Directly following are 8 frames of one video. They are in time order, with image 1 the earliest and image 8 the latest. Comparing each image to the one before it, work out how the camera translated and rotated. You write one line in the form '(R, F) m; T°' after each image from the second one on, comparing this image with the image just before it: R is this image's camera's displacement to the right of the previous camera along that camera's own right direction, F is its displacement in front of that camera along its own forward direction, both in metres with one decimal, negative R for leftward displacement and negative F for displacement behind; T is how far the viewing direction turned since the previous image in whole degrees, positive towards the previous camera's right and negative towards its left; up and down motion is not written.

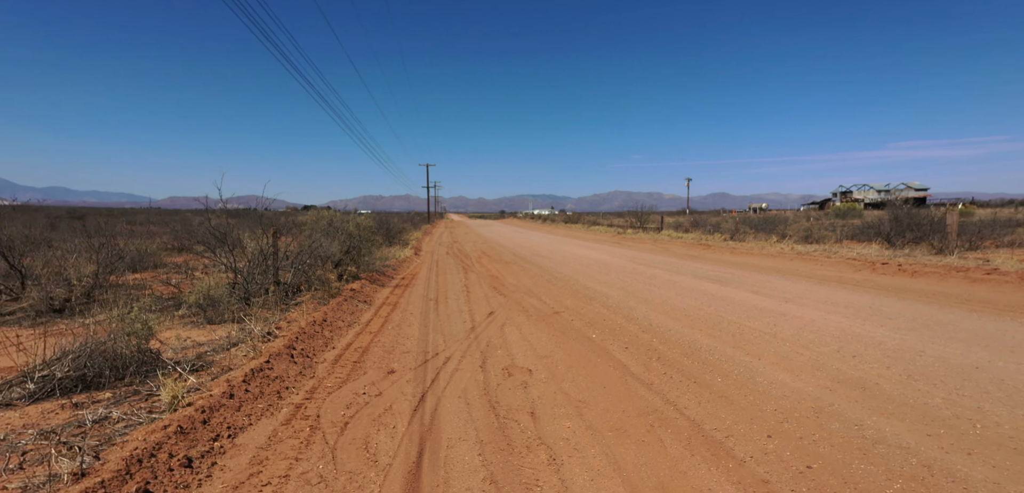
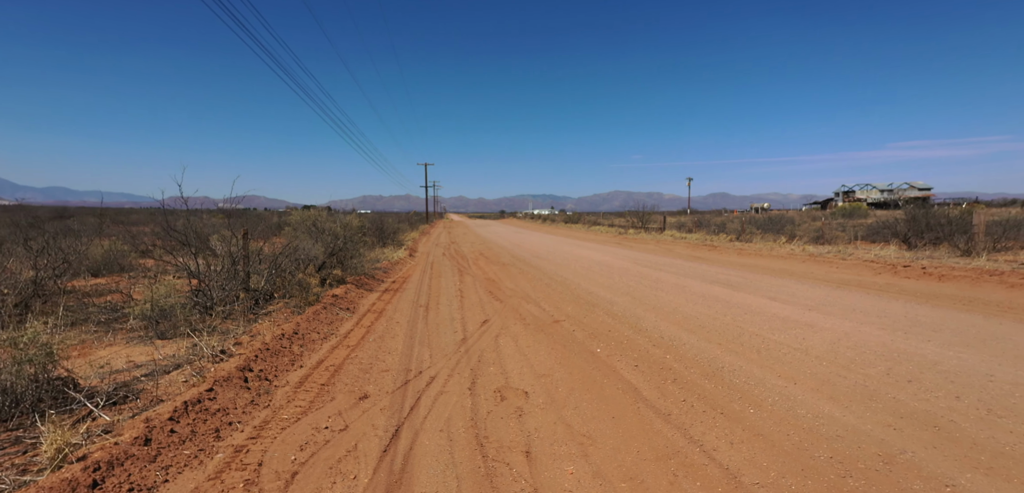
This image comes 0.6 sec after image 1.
(+0.1, +0.7) m; 0°
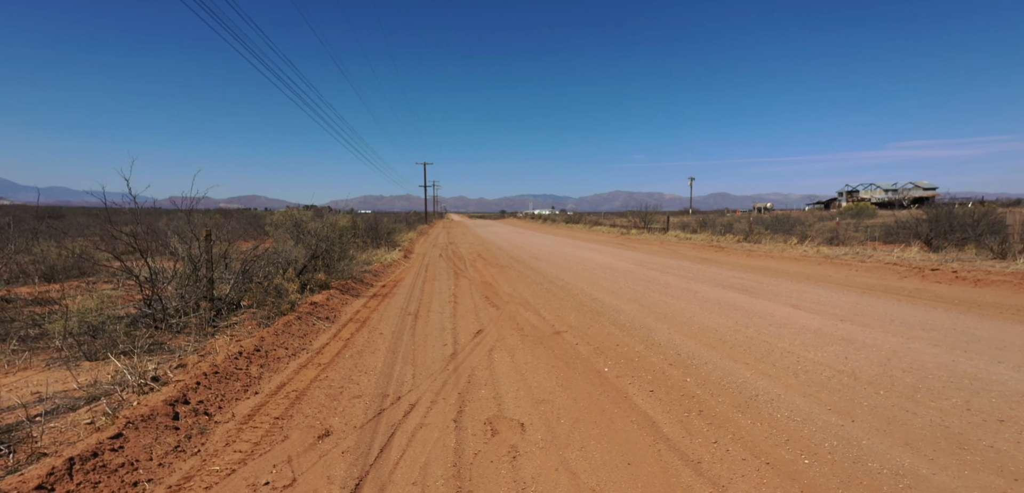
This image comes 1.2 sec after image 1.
(+0.1, +0.8) m; 0°
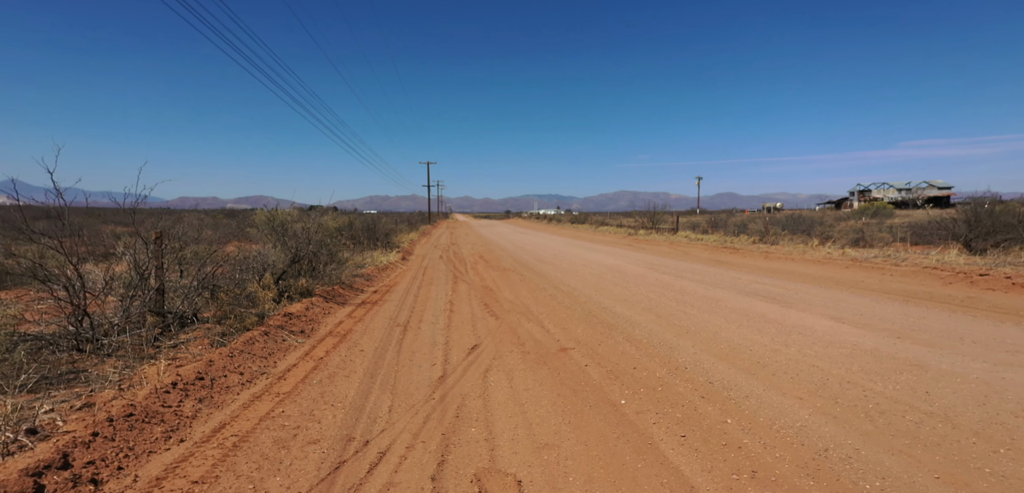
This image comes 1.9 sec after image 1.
(+0.1, +0.9) m; -1°
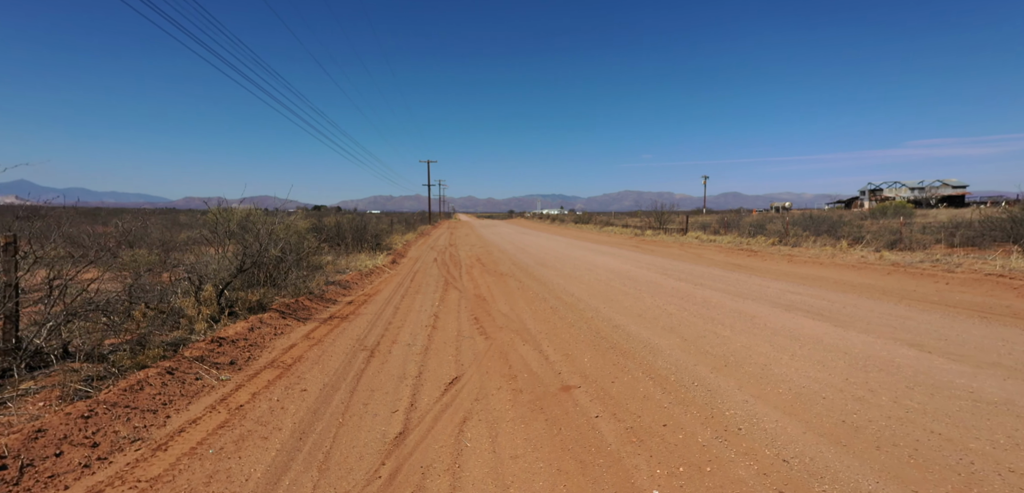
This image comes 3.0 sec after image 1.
(+0.2, +1.5) m; 0°
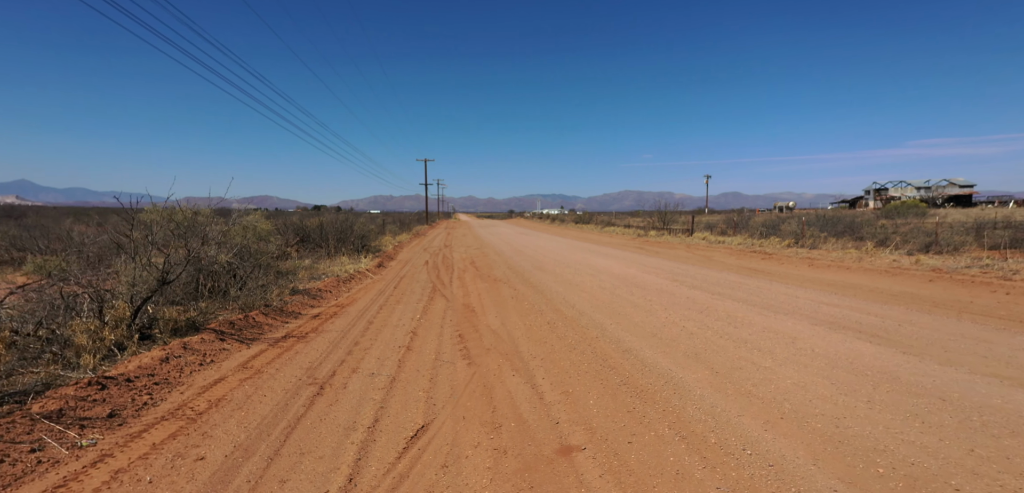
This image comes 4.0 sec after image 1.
(+0.2, +1.4) m; 0°
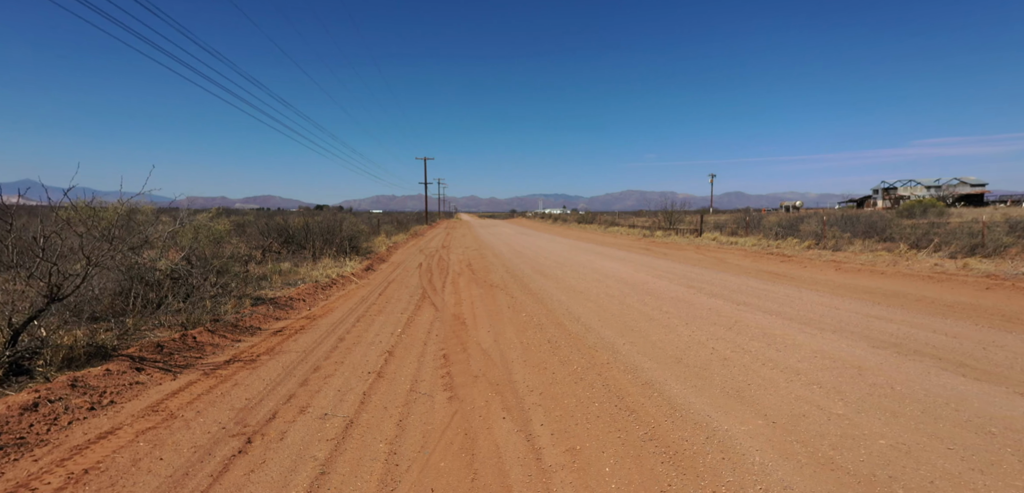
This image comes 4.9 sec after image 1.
(+0.1, +1.3) m; 0°
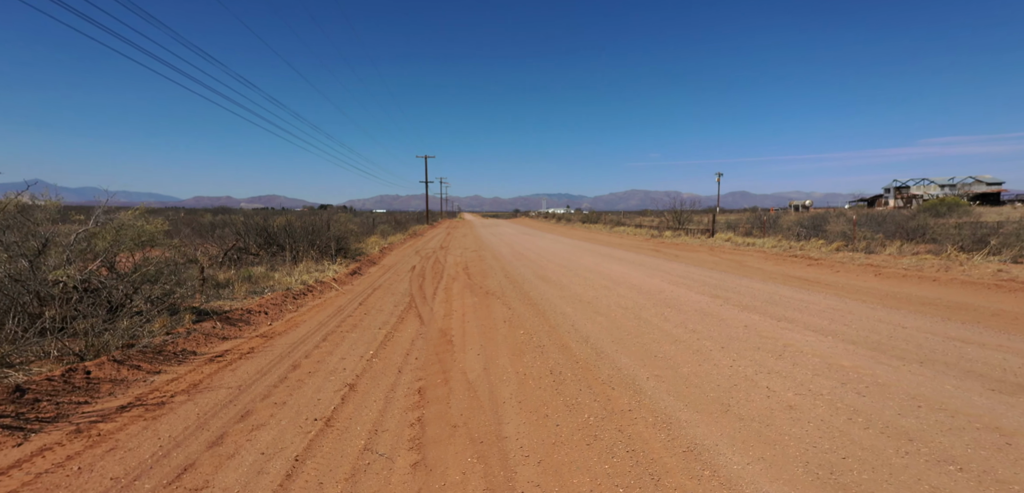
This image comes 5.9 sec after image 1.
(+0.1, +1.4) m; 0°
